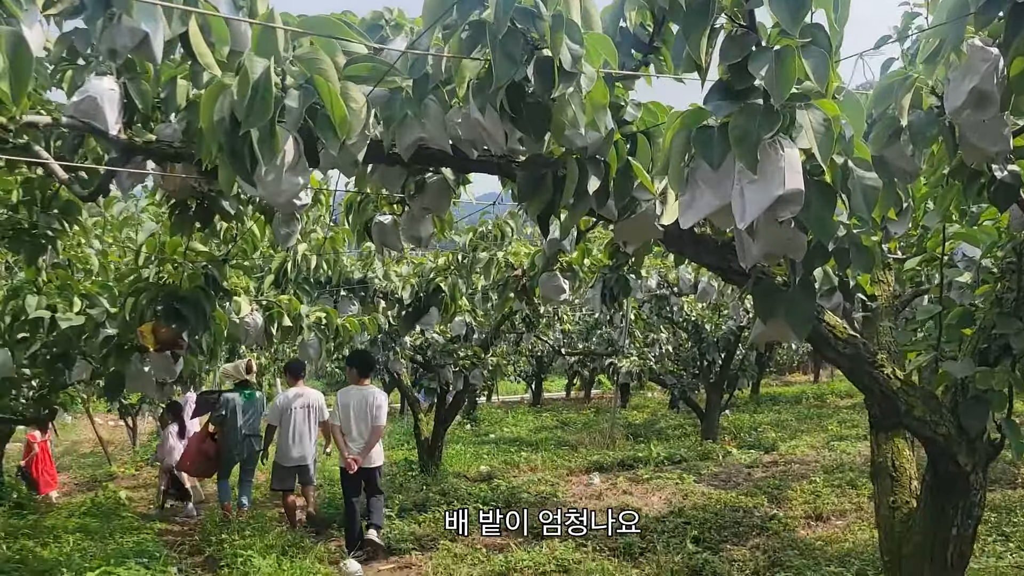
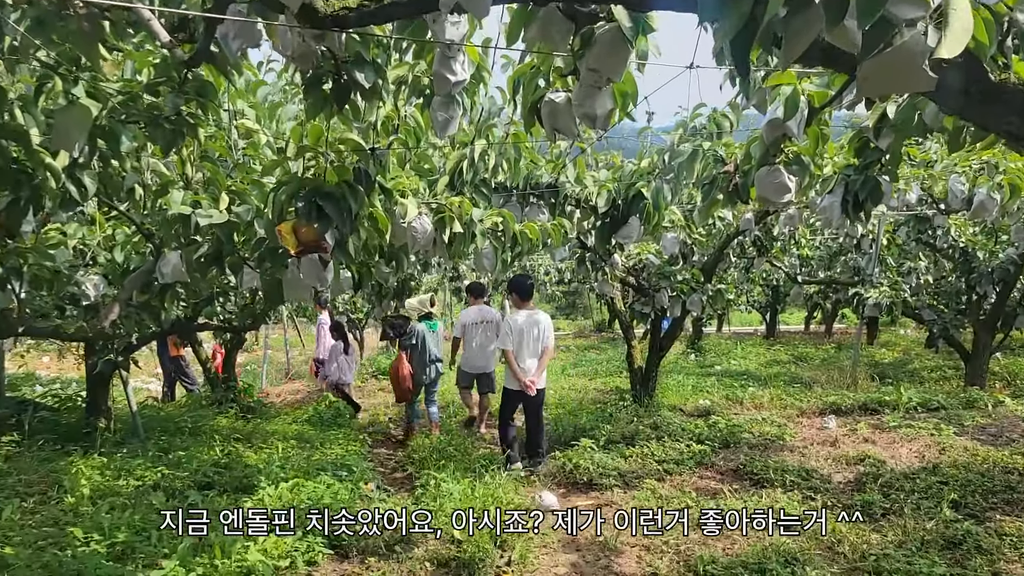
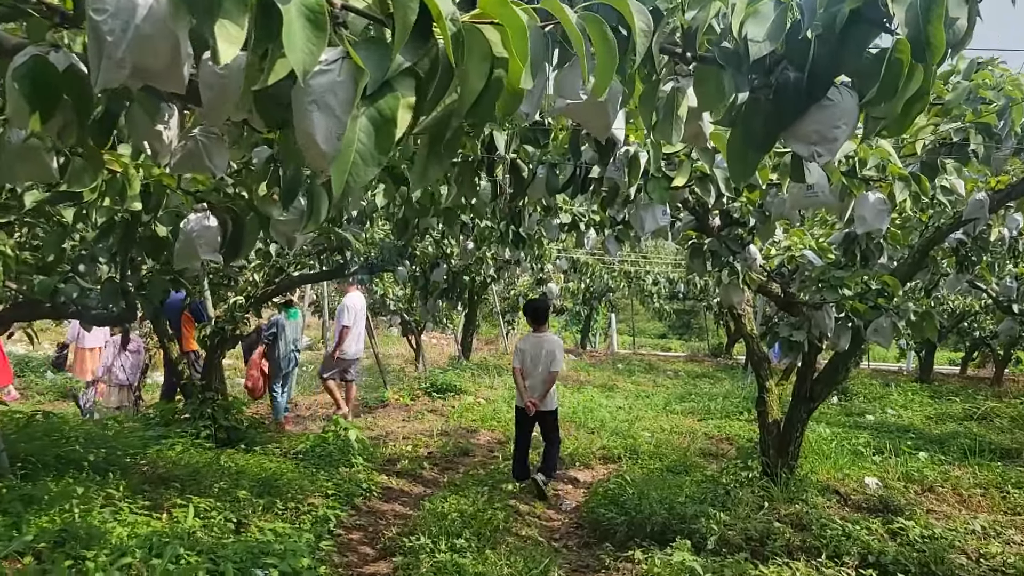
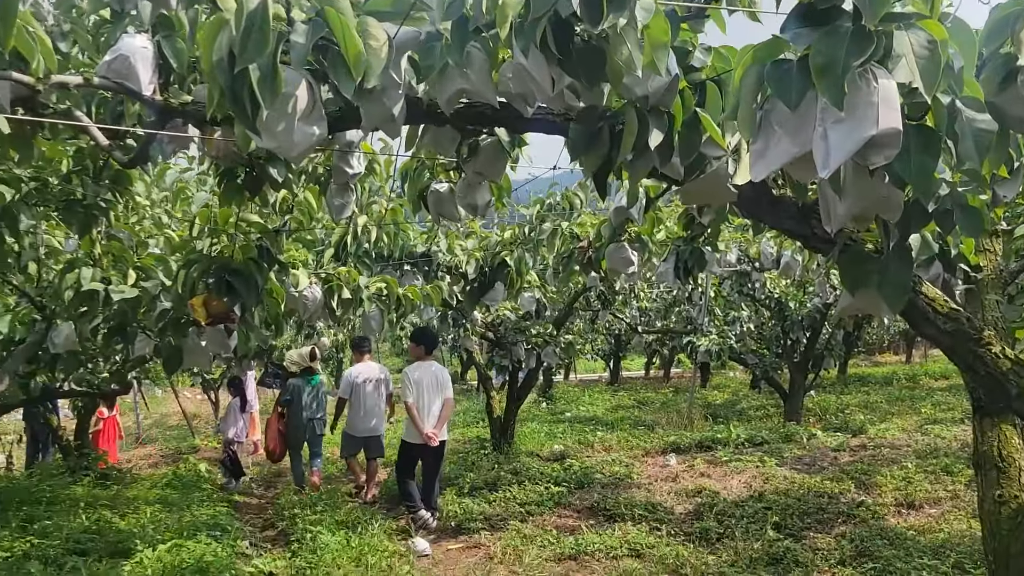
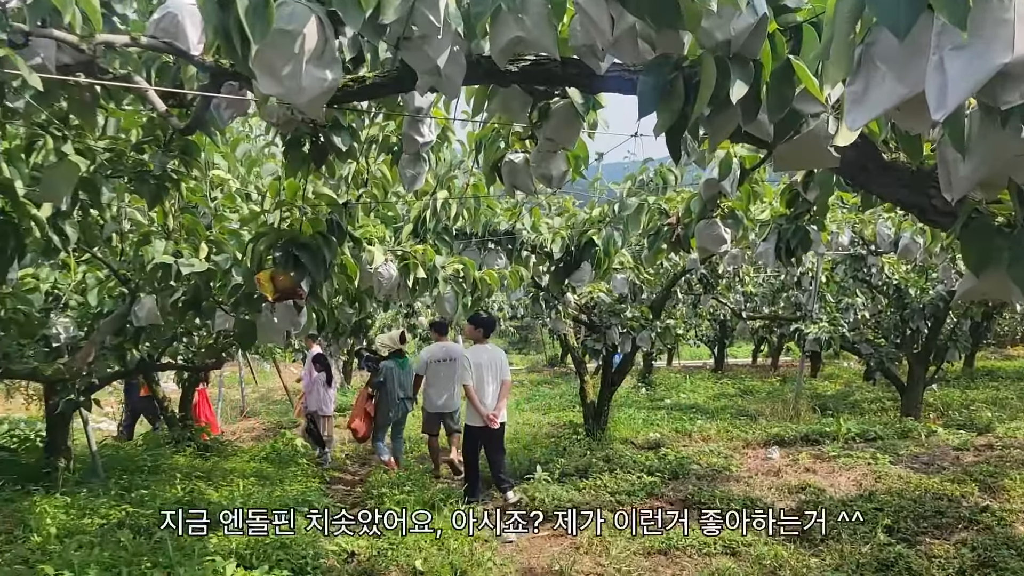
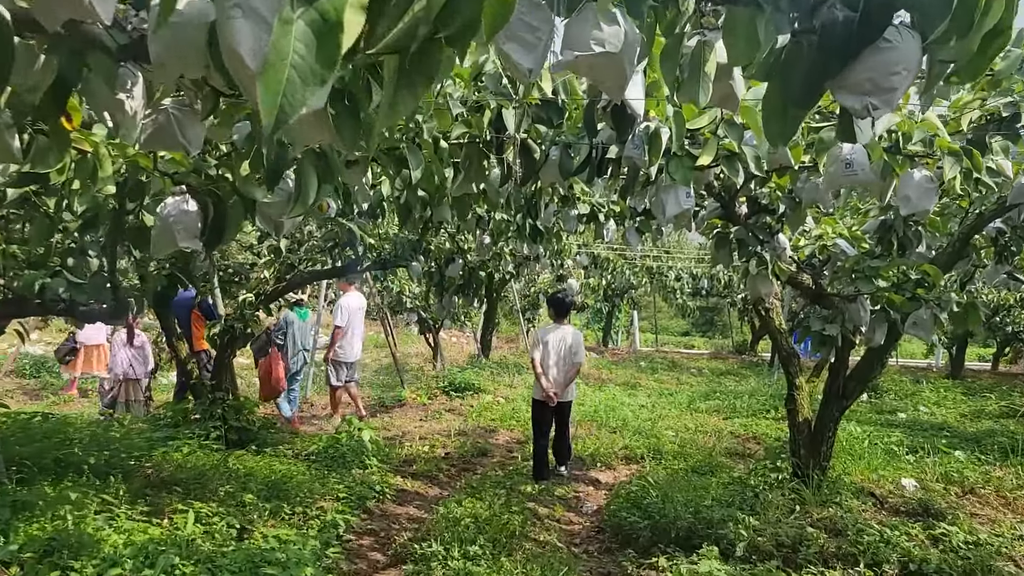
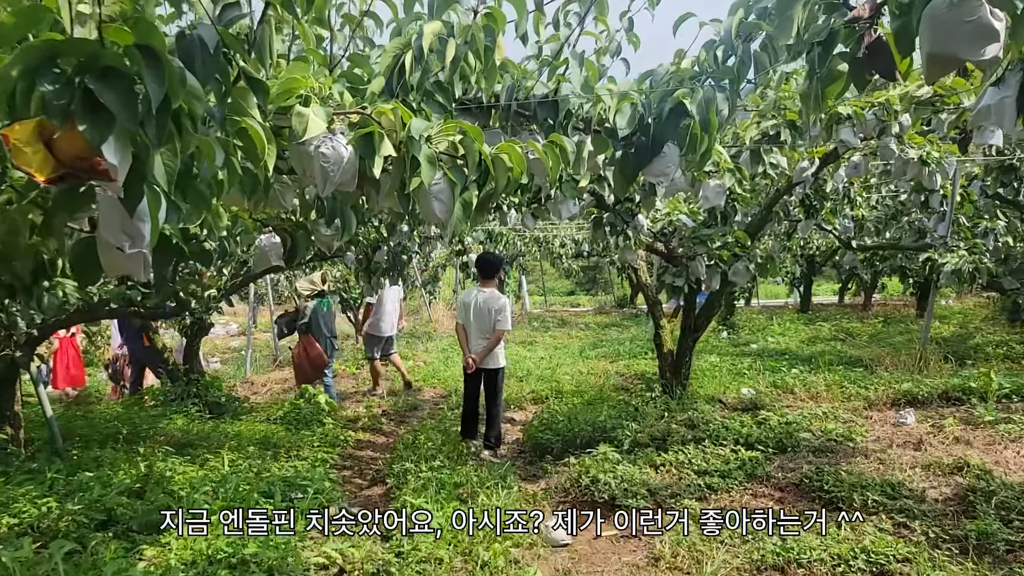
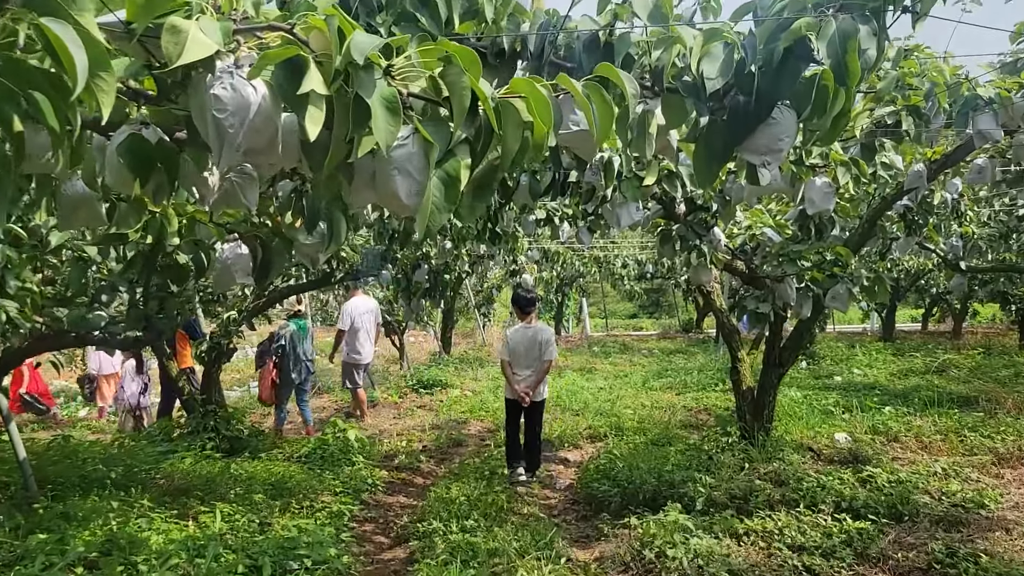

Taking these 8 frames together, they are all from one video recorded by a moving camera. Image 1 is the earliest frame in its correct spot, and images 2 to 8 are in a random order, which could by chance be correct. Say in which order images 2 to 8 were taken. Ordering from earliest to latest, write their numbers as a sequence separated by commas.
4, 5, 2, 7, 8, 3, 6
